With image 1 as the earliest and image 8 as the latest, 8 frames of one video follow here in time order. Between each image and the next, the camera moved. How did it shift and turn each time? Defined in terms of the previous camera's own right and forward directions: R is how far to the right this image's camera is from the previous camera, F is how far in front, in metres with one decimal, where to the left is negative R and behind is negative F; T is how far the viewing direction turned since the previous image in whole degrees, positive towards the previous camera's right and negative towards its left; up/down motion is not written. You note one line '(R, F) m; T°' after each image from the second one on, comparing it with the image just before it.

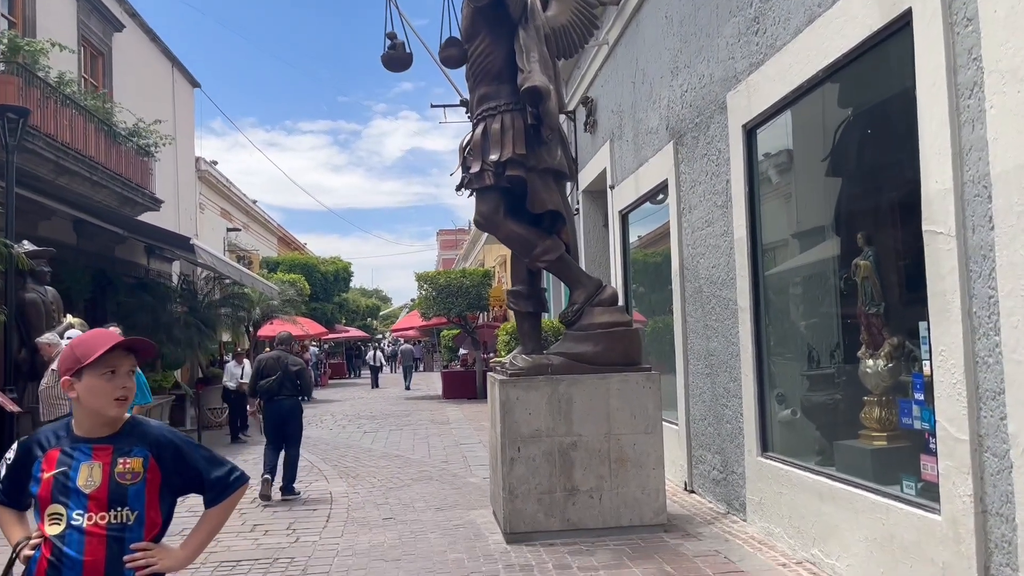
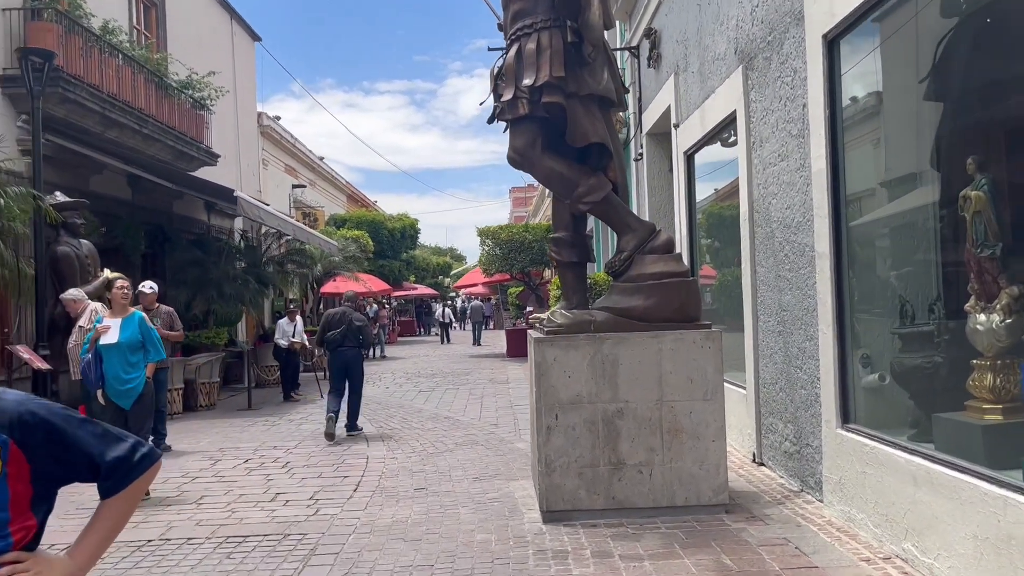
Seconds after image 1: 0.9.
(+0.2, +0.7) m; -5°
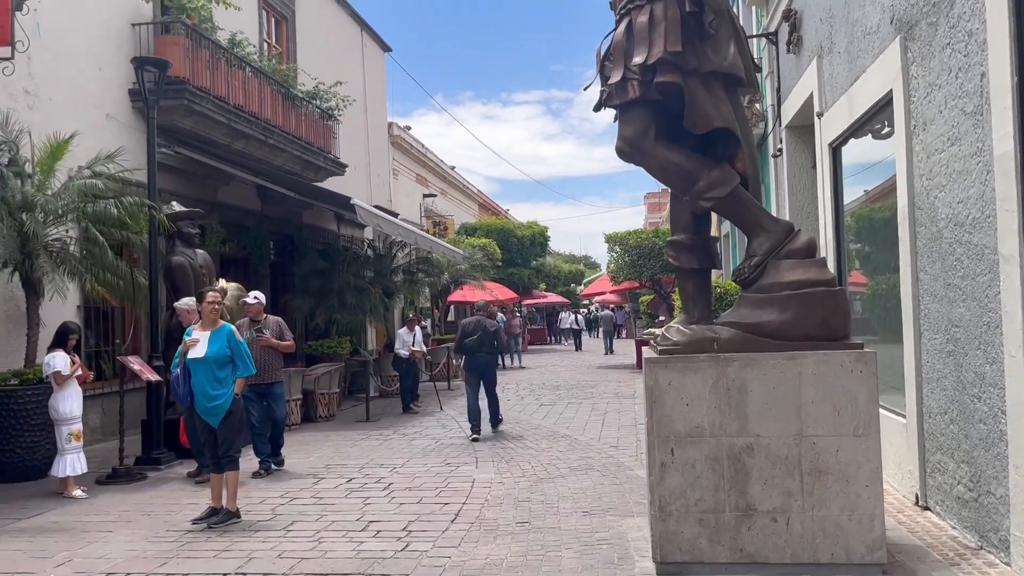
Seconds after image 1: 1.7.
(+0.1, +0.7) m; -9°
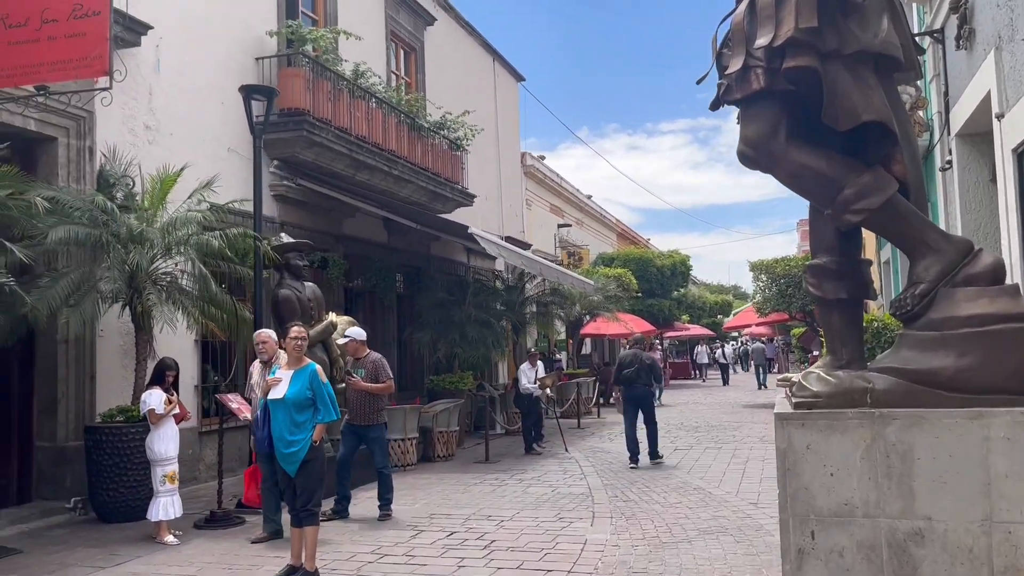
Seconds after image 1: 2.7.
(+0.2, +0.8) m; -10°
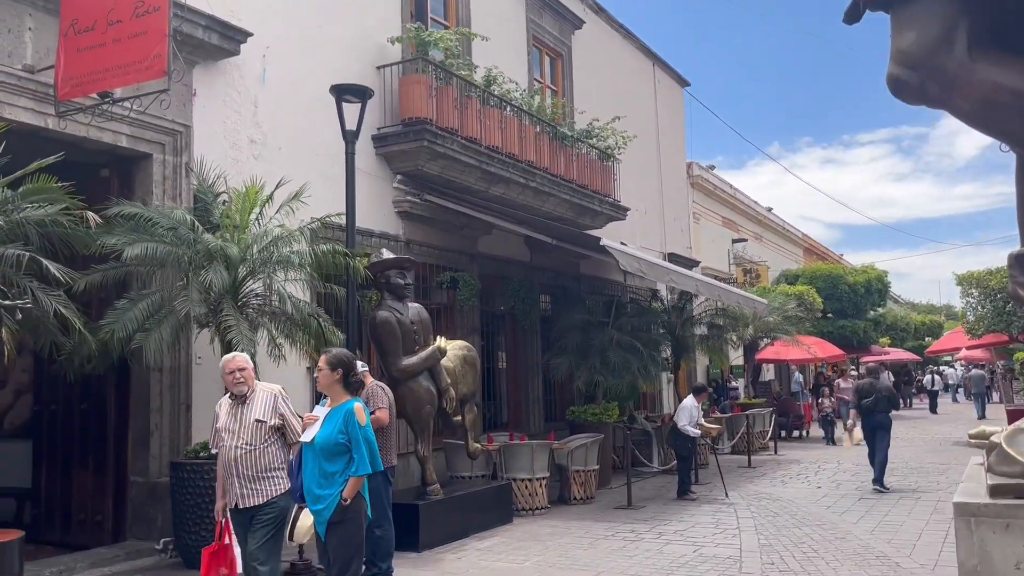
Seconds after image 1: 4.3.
(+0.5, +1.2) m; -12°
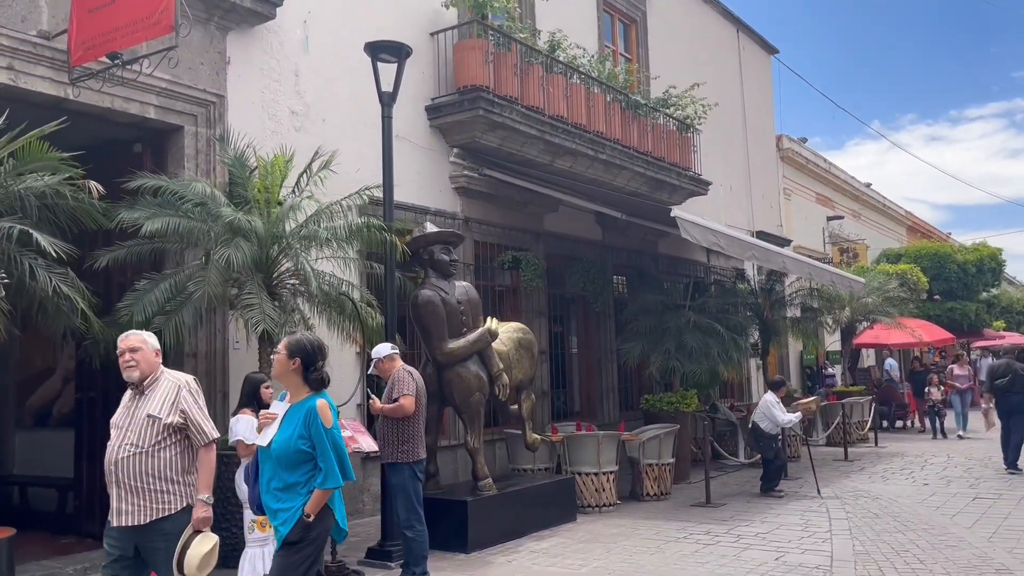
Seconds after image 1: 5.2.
(+0.3, +0.7) m; -6°
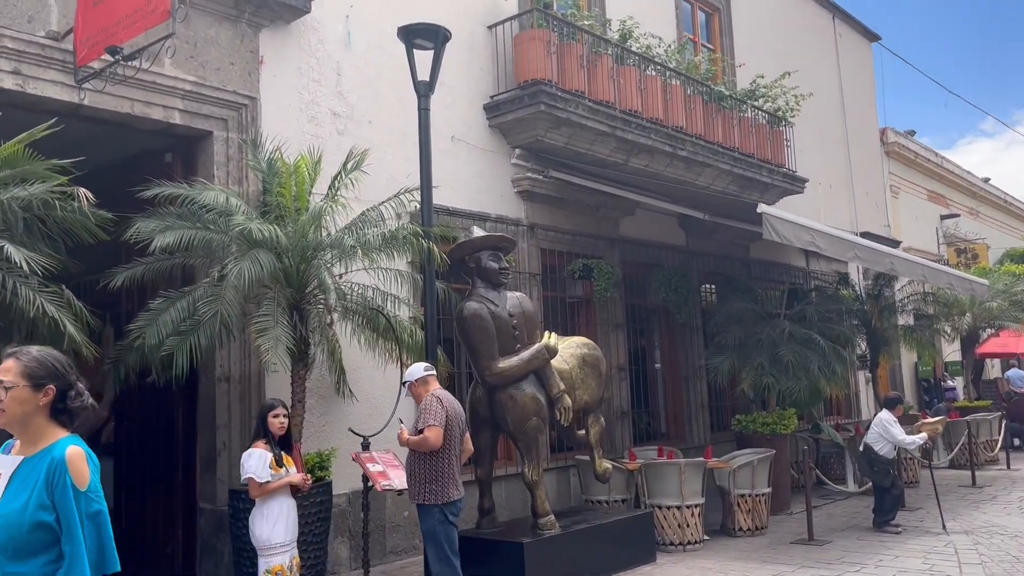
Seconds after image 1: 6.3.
(+0.3, +0.8) m; -6°
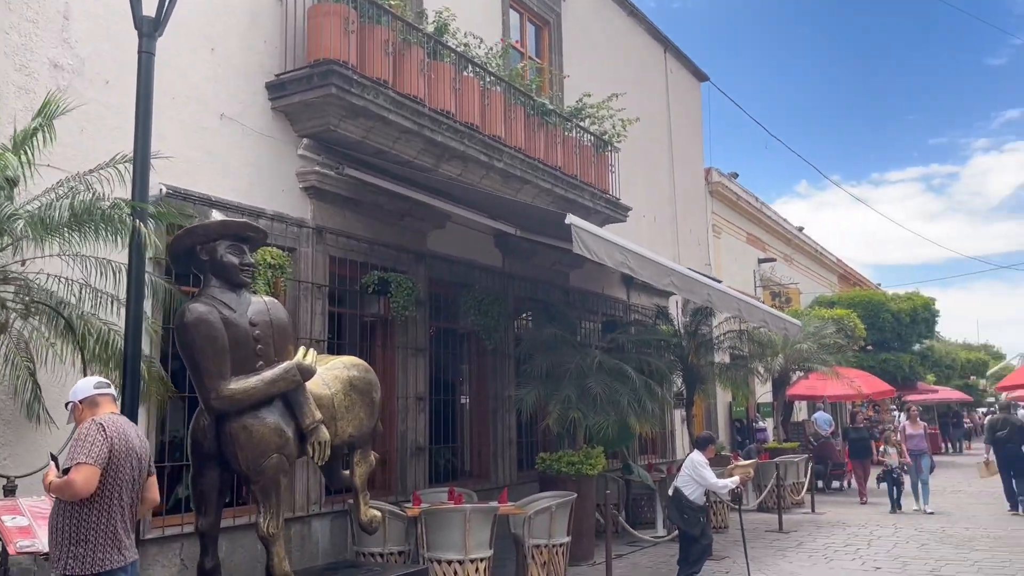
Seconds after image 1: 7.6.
(+0.5, +1.0) m; +11°
